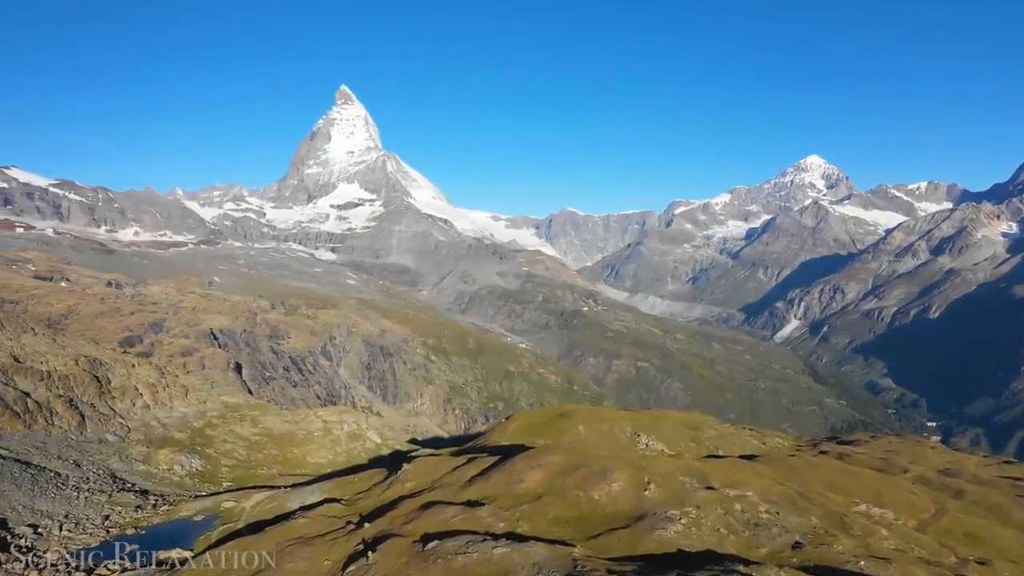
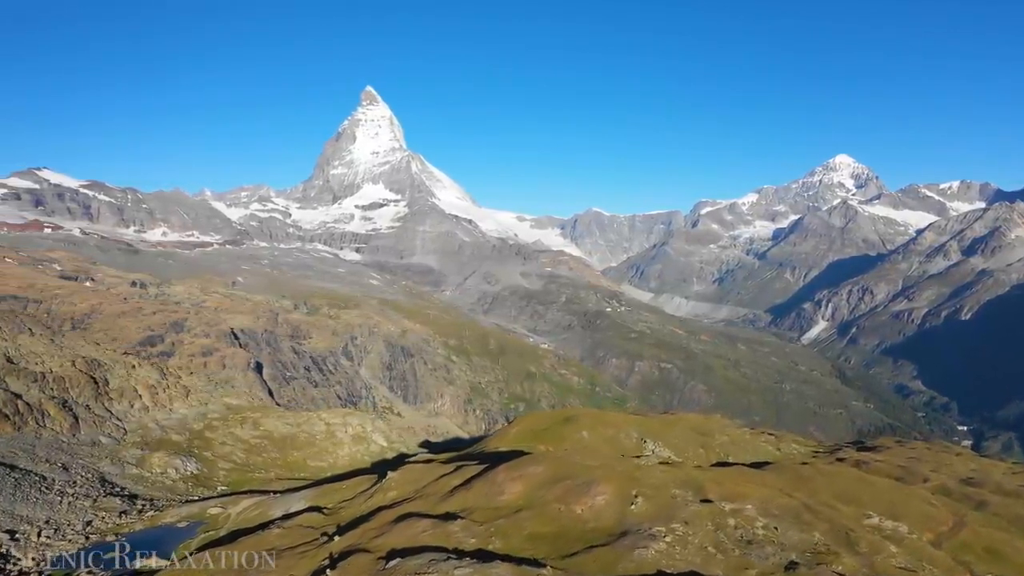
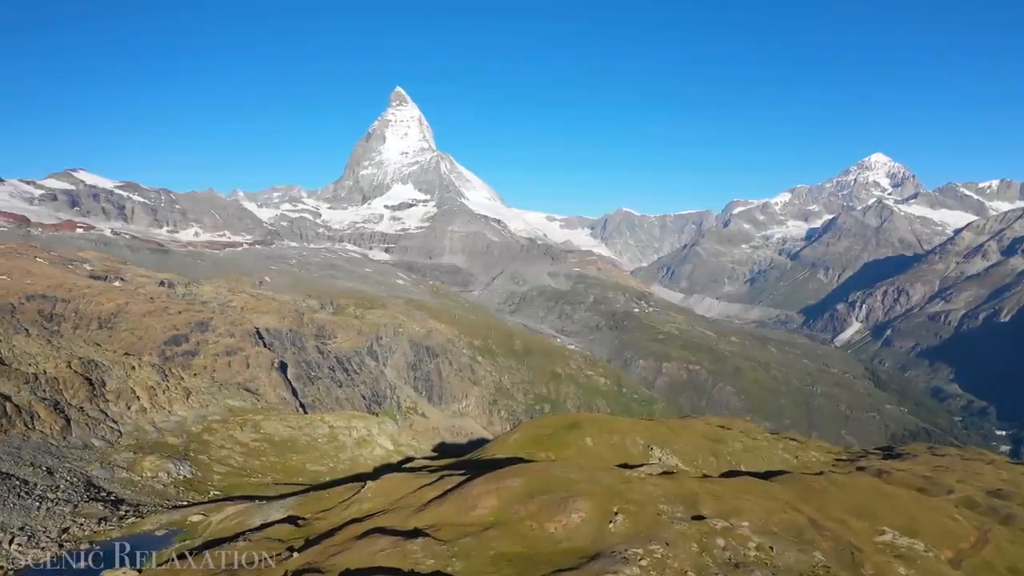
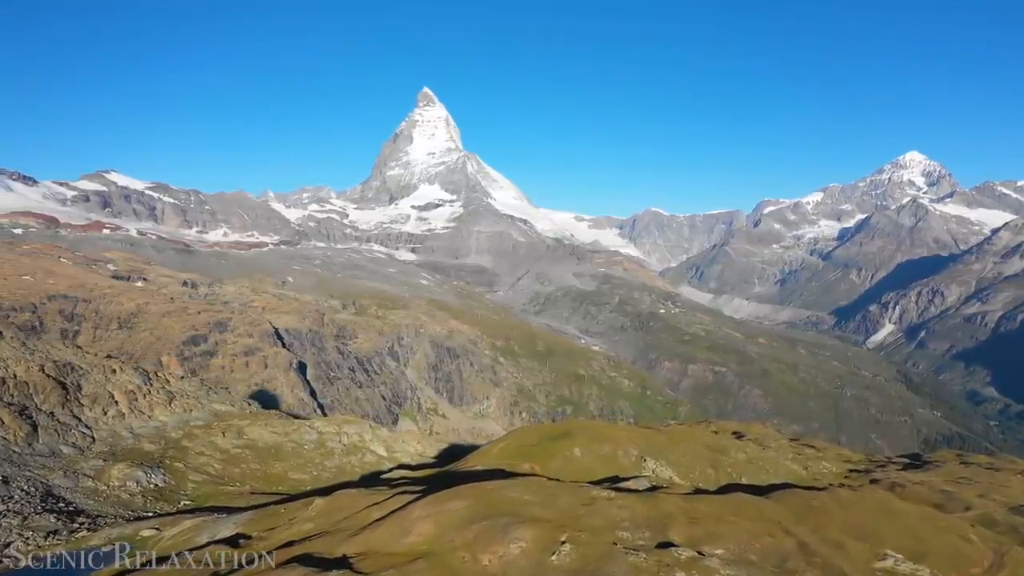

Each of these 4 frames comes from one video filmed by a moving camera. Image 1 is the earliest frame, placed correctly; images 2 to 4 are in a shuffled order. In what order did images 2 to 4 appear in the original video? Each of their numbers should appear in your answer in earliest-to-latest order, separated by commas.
2, 3, 4
